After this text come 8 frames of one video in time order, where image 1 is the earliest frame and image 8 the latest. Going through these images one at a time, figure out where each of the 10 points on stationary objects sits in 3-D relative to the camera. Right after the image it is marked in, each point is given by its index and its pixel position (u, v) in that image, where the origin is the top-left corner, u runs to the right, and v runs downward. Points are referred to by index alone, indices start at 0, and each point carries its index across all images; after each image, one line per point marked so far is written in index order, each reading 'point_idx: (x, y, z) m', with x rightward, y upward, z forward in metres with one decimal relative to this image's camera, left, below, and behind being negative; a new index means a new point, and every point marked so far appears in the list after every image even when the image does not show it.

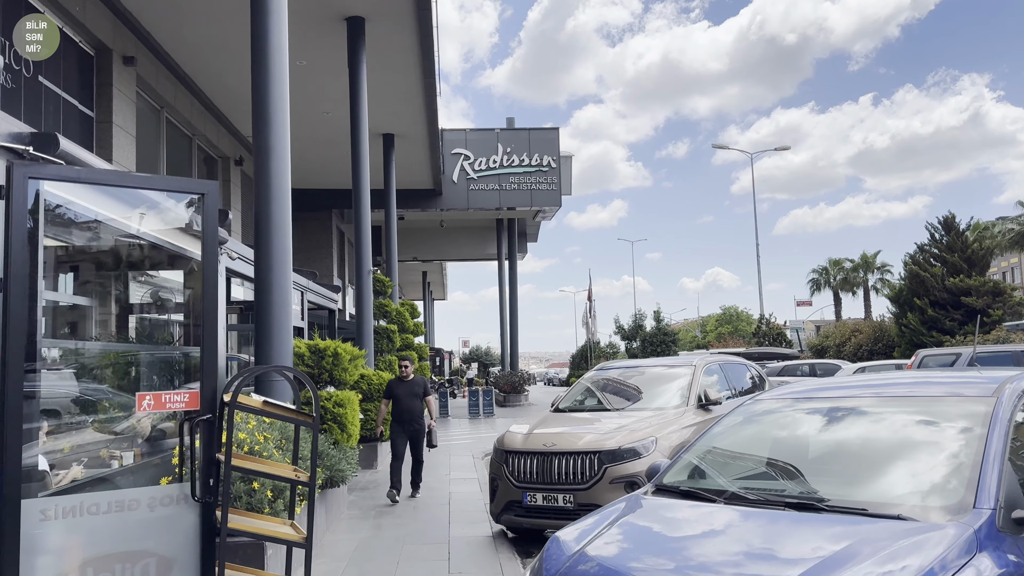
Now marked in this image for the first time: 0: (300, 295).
0: (-3.0, -0.1, +10.9) m
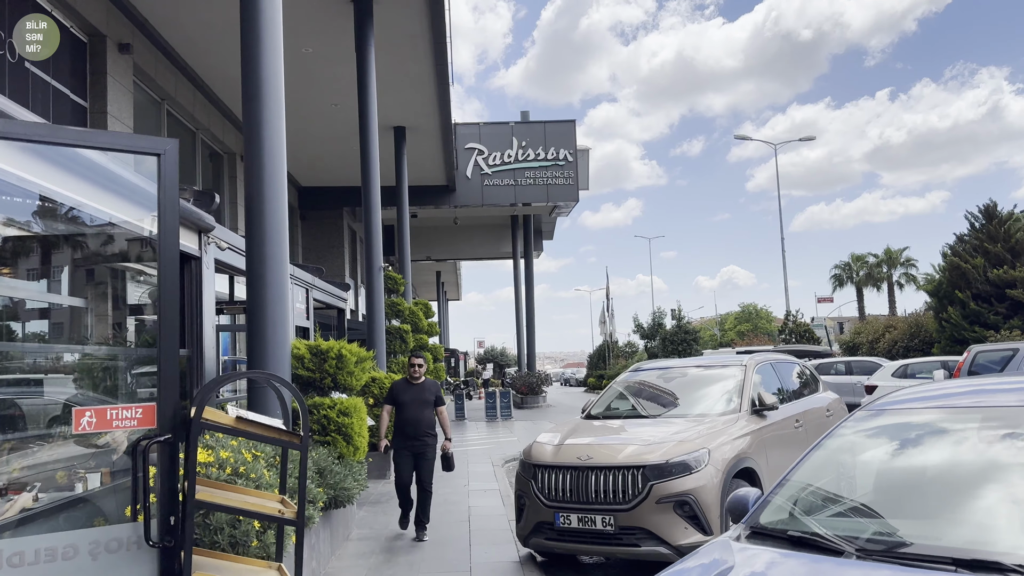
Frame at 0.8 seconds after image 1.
0: (-2.7, -0.1, +10.1) m
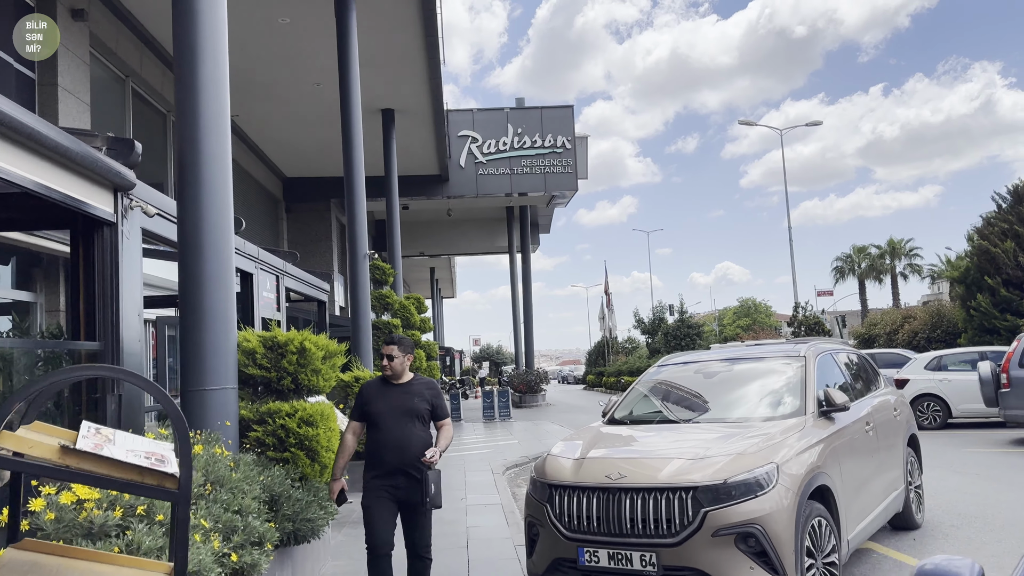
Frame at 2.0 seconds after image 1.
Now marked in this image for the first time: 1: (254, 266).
0: (-2.7, +0.1, +8.8) m
1: (-2.7, +0.2, +7.8) m
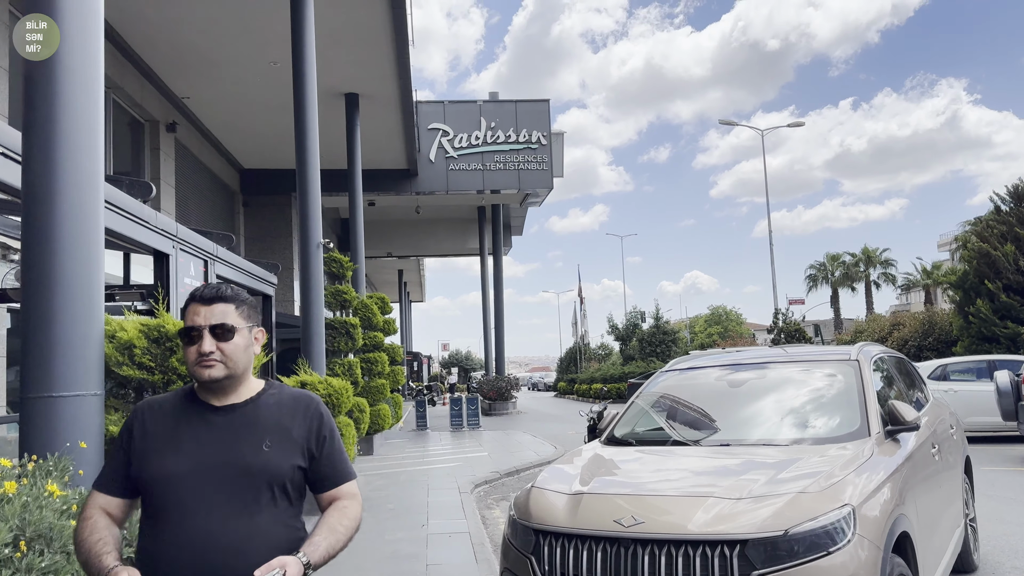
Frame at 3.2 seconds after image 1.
0: (-3.0, +0.2, +7.4) m
1: (-2.9, +0.4, +6.4) m
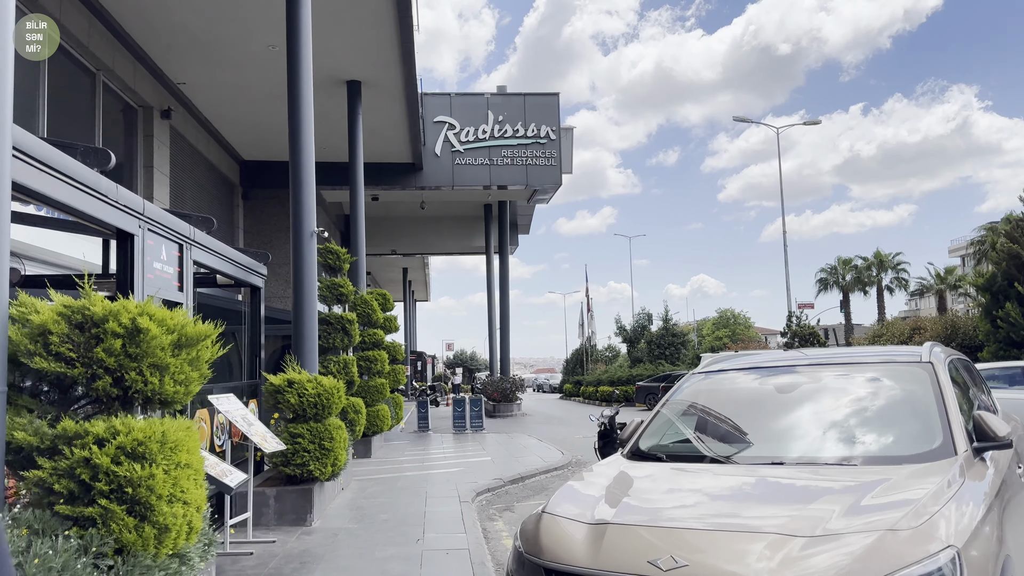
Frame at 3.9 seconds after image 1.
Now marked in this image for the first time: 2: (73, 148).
0: (-2.9, +0.3, +6.7) m
1: (-2.8, +0.5, +5.7) m
2: (-2.9, +0.9, +5.1) m
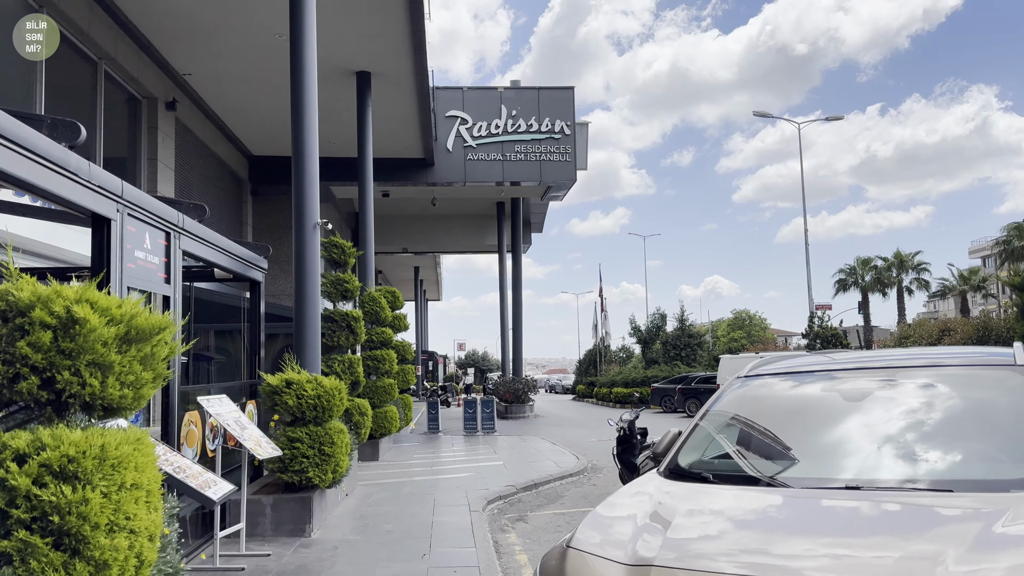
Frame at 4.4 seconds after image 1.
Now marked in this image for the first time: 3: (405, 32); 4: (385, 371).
0: (-2.8, +0.4, +6.2) m
1: (-2.7, +0.5, +5.2) m
2: (-2.8, +1.0, +4.6) m
3: (-2.2, +5.2, +15.6) m
4: (-2.3, -1.5, +13.6) m
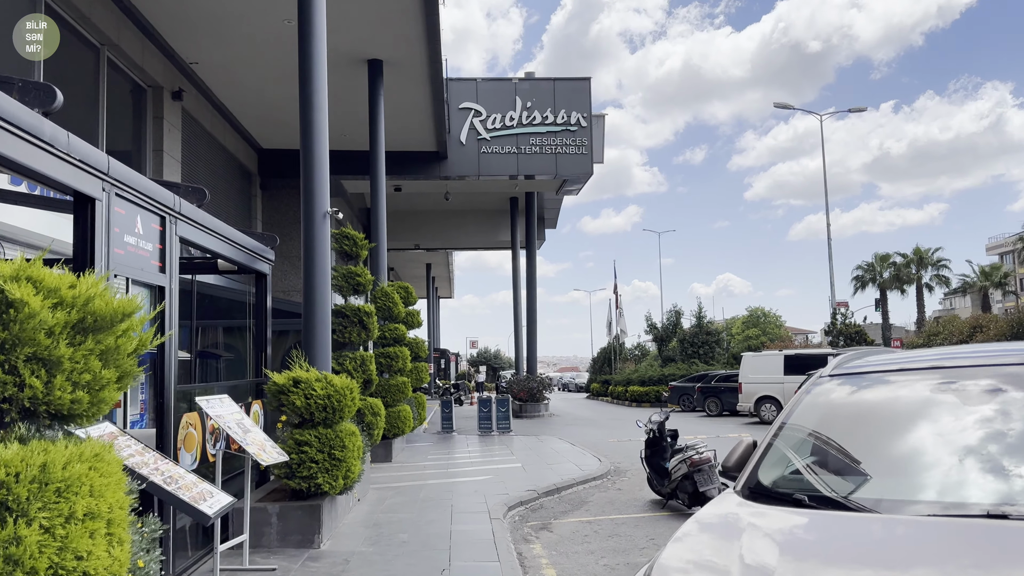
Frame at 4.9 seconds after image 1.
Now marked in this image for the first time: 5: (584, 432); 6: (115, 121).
0: (-2.6, +0.5, +5.7) m
1: (-2.5, +0.6, +4.7) m
2: (-2.7, +1.1, +4.0) m
3: (-1.9, +5.3, +15.0) m
4: (-1.9, -1.4, +13.0) m
5: (+1.8, -3.6, +18.8) m
6: (-7.4, +3.1, +14.2) m
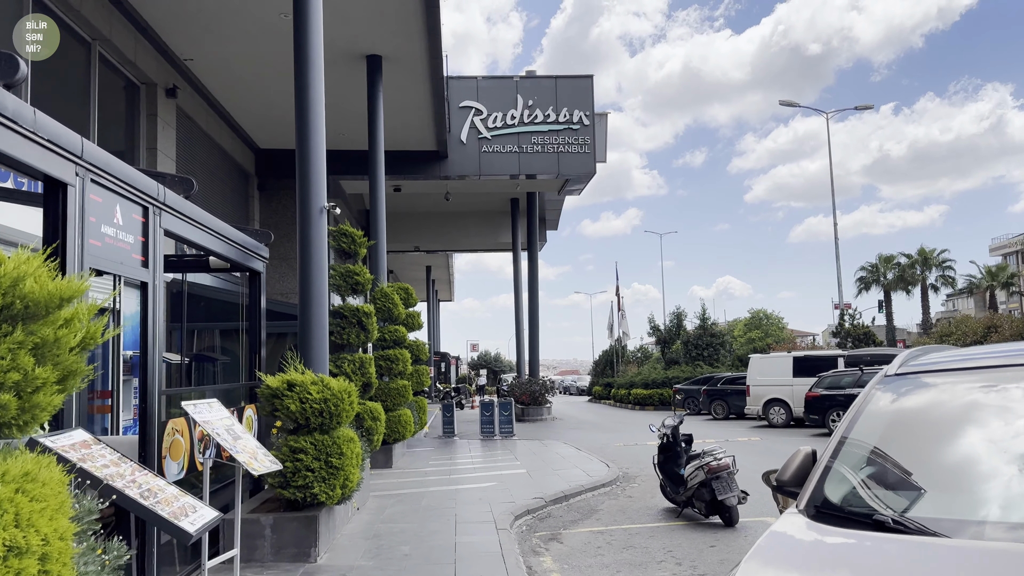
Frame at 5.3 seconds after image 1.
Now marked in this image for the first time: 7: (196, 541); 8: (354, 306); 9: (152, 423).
0: (-2.5, +0.5, +5.3) m
1: (-2.4, +0.6, +4.3) m
2: (-2.6, +1.1, +3.6) m
3: (-1.8, +5.3, +14.6) m
4: (-1.9, -1.4, +12.6) m
5: (+1.8, -3.6, +18.4) m
6: (-7.3, +3.1, +13.8) m
7: (-1.6, -1.3, +3.8) m
8: (-2.1, -0.3, +10.2) m
9: (-2.5, -0.9, +5.3) m
